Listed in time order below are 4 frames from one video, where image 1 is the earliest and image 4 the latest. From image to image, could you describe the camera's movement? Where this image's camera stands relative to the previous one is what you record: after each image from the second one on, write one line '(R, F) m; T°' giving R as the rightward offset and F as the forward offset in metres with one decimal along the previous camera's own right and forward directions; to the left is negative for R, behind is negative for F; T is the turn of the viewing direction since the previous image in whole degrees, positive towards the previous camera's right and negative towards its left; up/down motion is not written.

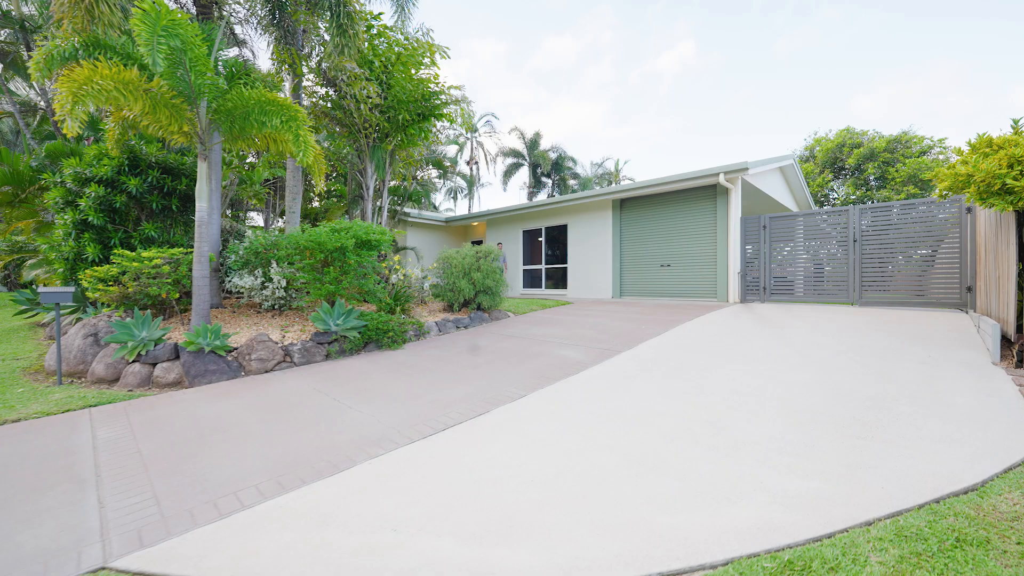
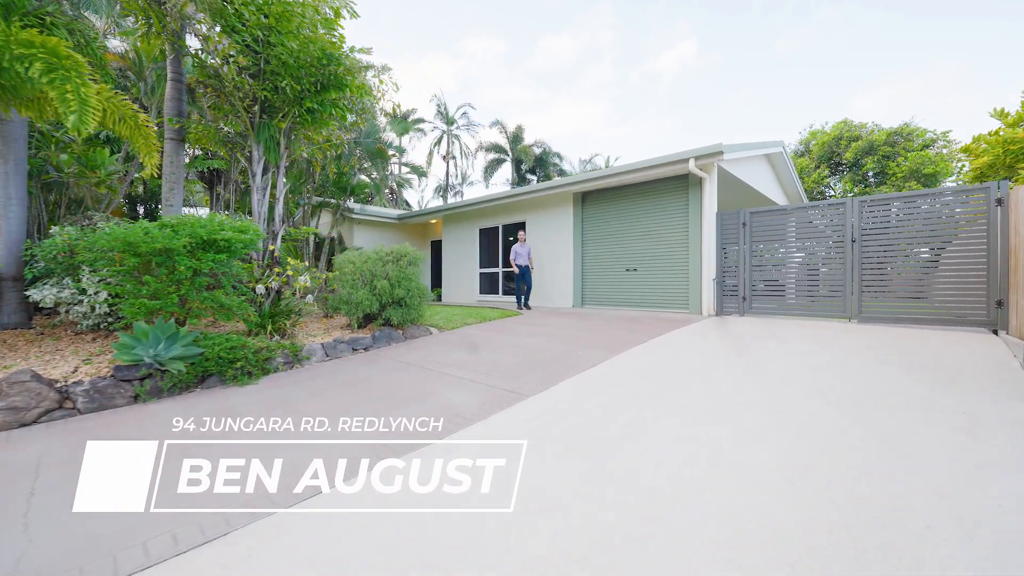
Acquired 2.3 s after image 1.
(+1.0, +1.2) m; 0°
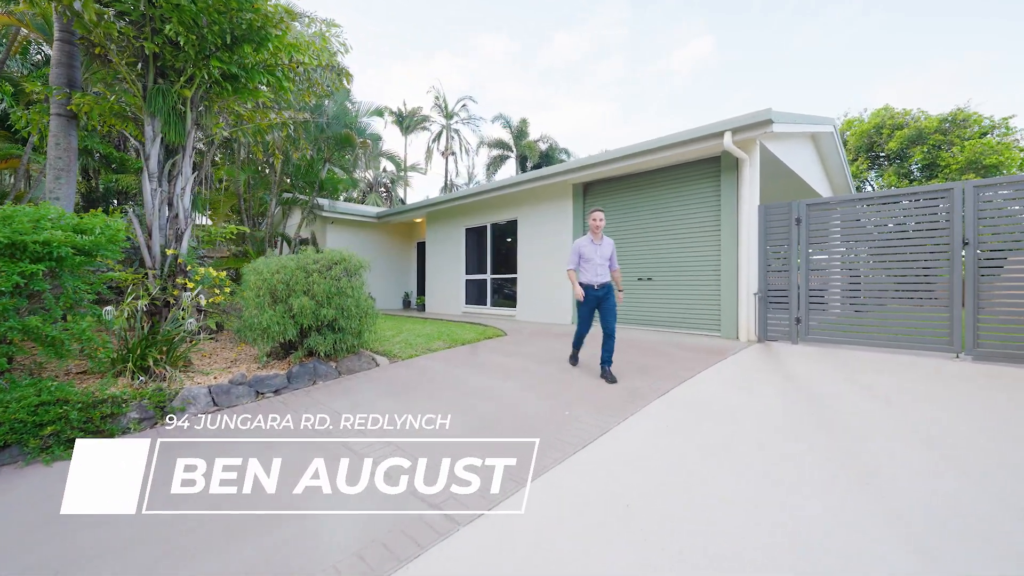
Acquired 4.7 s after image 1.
(+0.4, +1.3) m; -2°
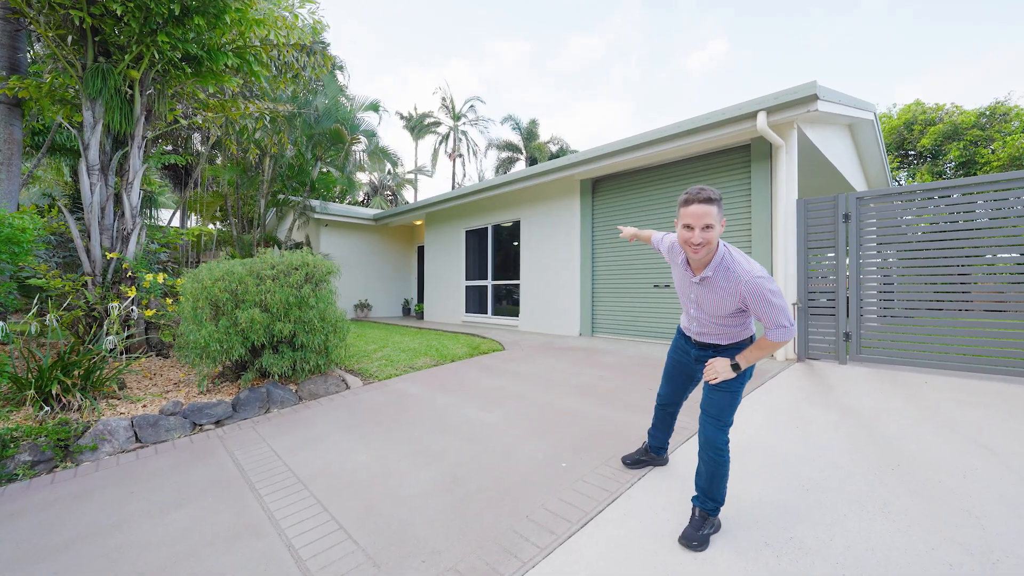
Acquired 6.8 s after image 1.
(+0.2, +0.6) m; -2°
